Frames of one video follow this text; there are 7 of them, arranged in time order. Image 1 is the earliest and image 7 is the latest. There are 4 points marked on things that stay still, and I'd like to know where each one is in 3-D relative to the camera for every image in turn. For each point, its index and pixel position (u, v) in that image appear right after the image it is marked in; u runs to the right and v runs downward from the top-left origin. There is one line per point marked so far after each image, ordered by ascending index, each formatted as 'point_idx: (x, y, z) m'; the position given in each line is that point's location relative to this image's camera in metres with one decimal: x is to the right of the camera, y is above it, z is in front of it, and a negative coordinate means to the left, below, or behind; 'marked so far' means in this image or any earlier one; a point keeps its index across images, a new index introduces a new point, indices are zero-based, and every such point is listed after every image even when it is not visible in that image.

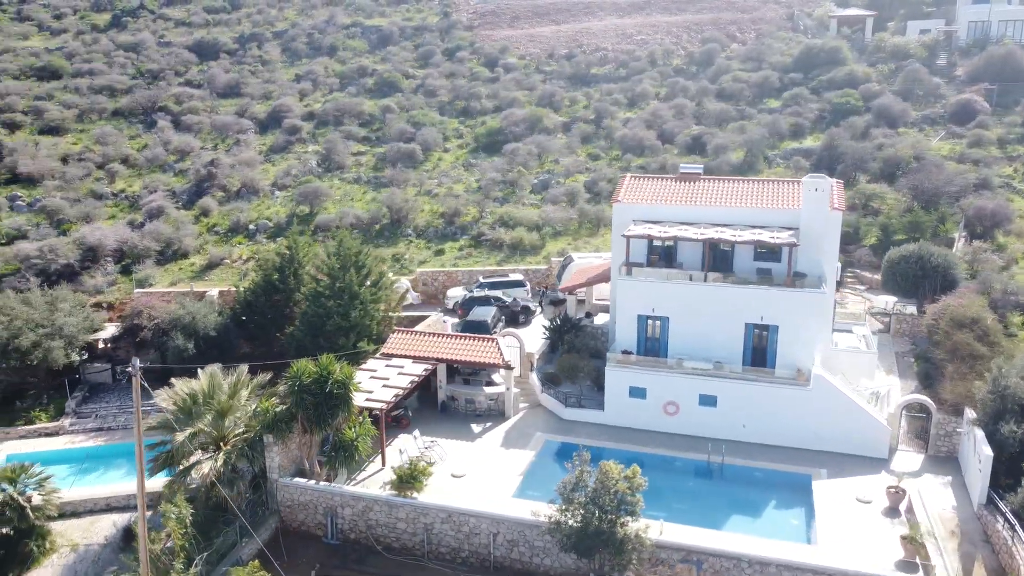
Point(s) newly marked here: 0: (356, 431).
0: (-3.5, -3.2, +17.8) m
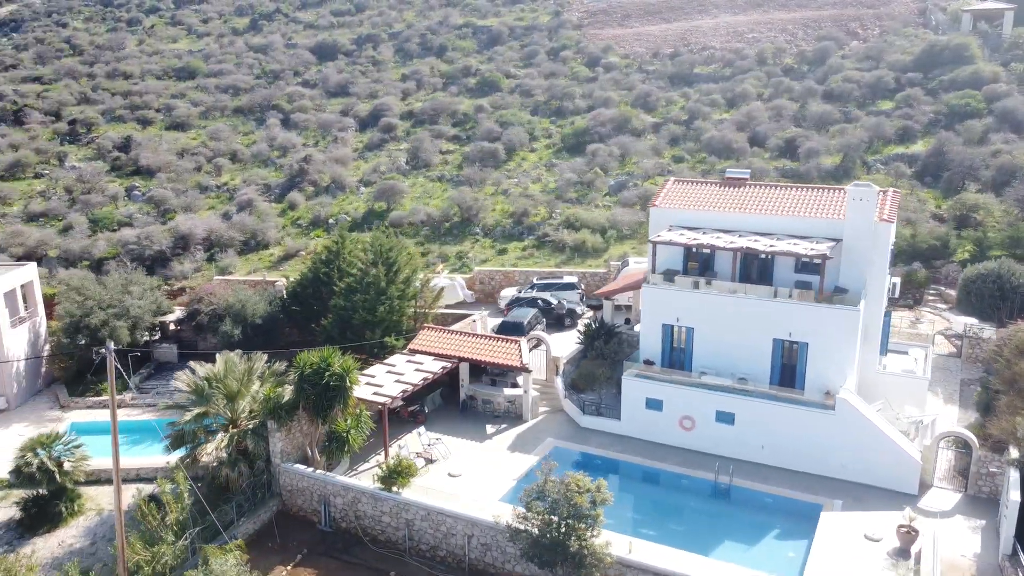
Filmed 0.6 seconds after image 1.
0: (-3.7, -3.1, +18.3) m
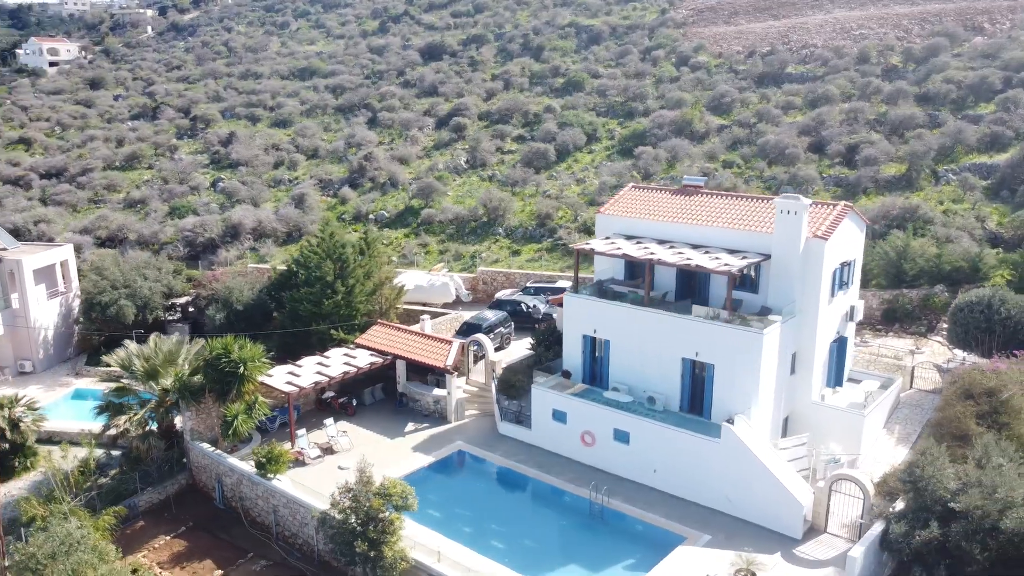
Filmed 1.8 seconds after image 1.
0: (-6.5, -2.9, +19.3) m
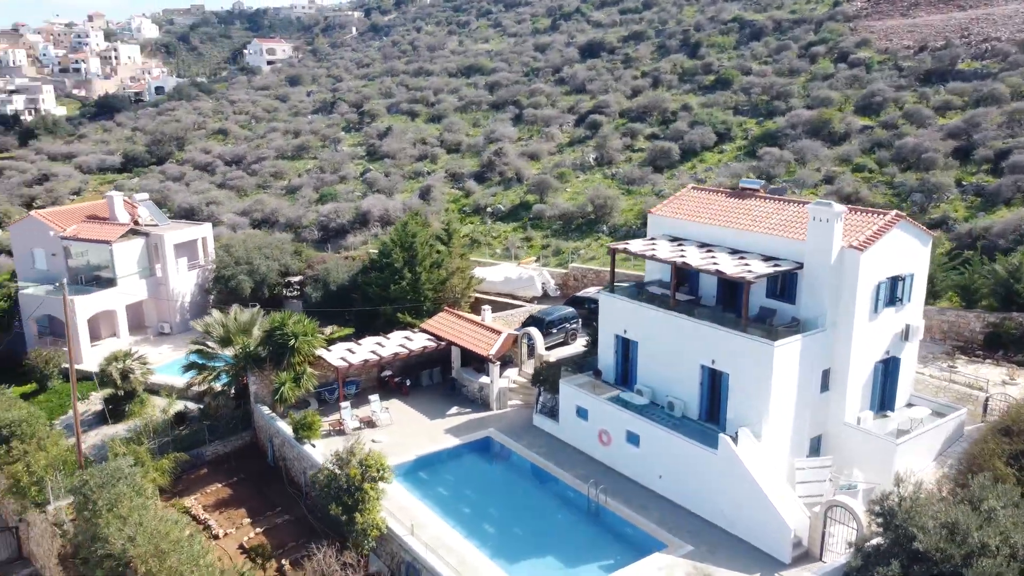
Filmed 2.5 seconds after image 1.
0: (-5.8, -2.4, +21.3) m
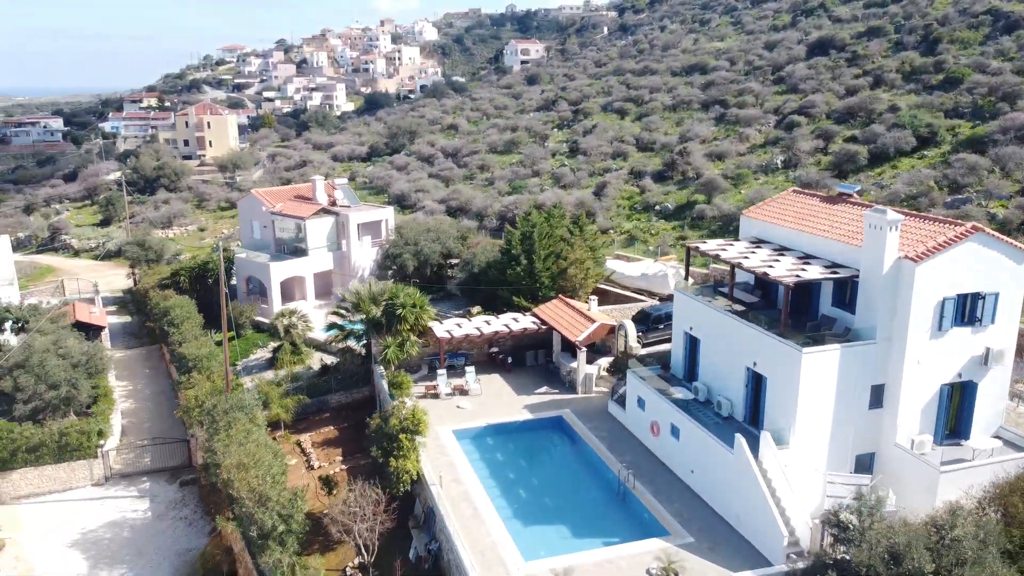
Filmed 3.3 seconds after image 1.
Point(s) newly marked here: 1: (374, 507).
0: (-3.4, -1.7, +24.2) m
1: (-3.2, -4.8, +17.7) m
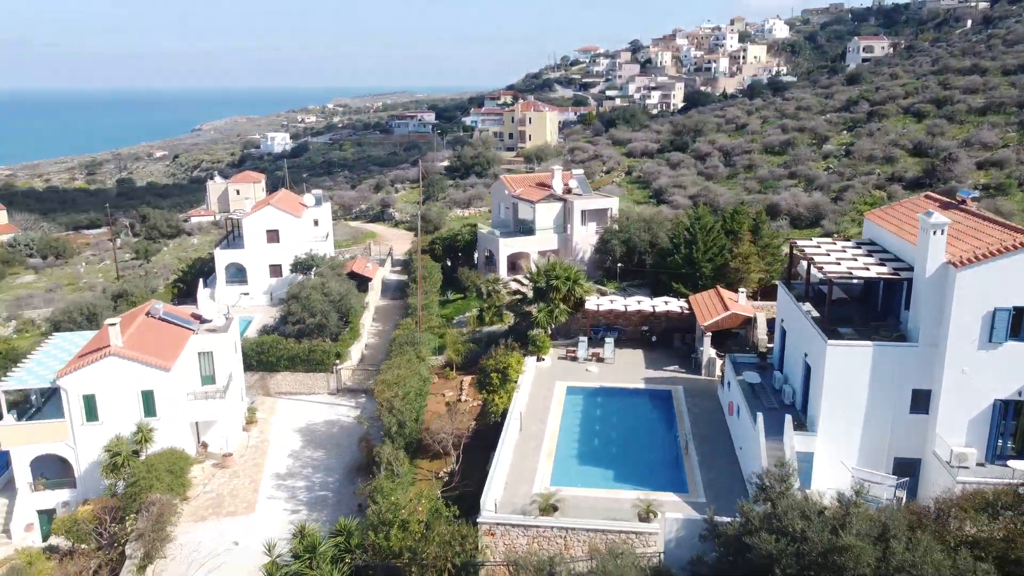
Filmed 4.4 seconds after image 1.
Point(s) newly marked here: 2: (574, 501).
0: (+1.3, -0.7, +28.0) m
1: (-1.5, -3.8, +22.0) m
2: (+1.3, -4.6, +17.5) m
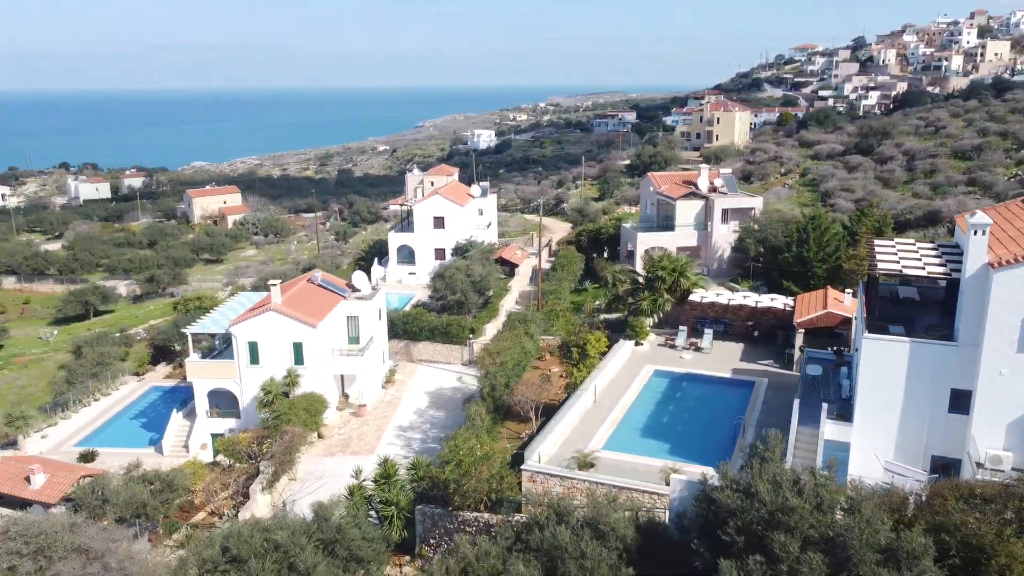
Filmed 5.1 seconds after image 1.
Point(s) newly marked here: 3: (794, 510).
0: (+5.1, -0.4, +29.5) m
1: (+0.8, -3.2, +24.4) m
2: (+2.4, -4.2, +19.4) m
3: (+4.6, -3.6, +13.1) m
